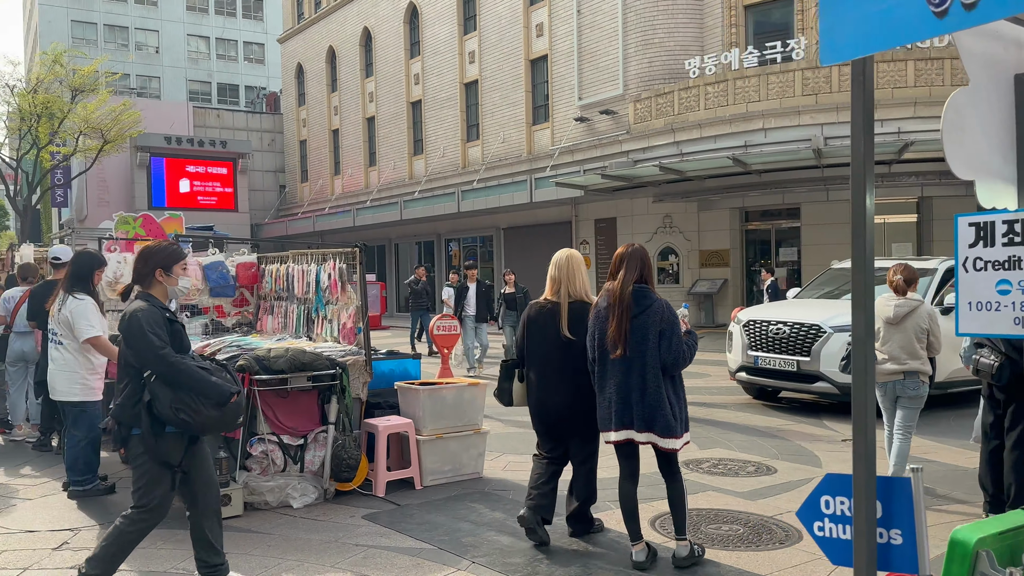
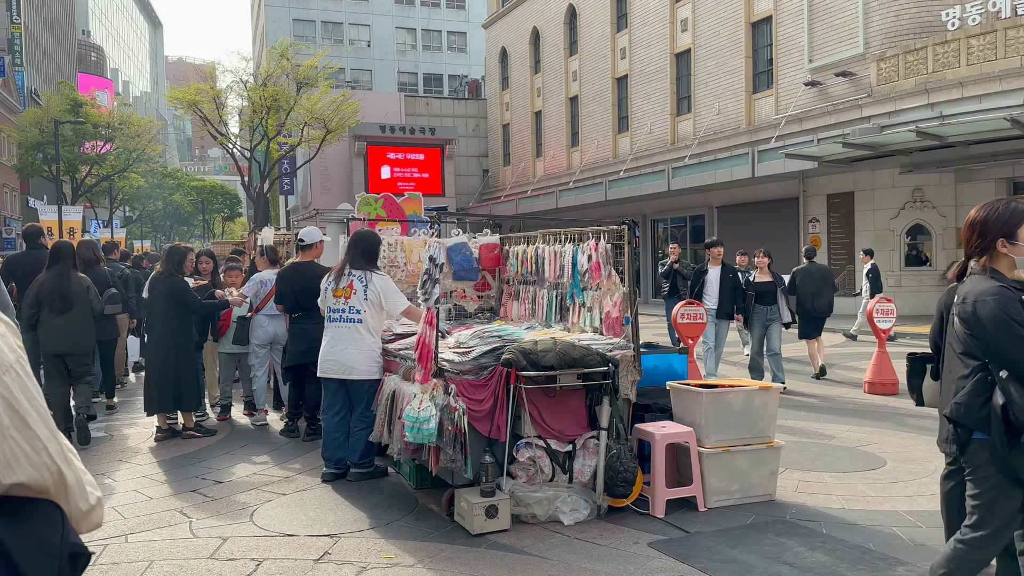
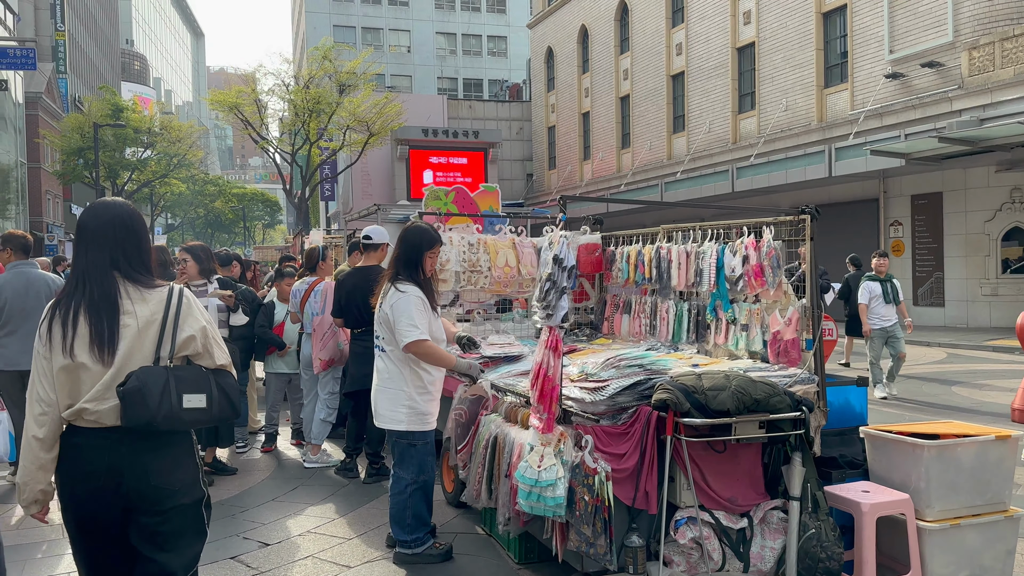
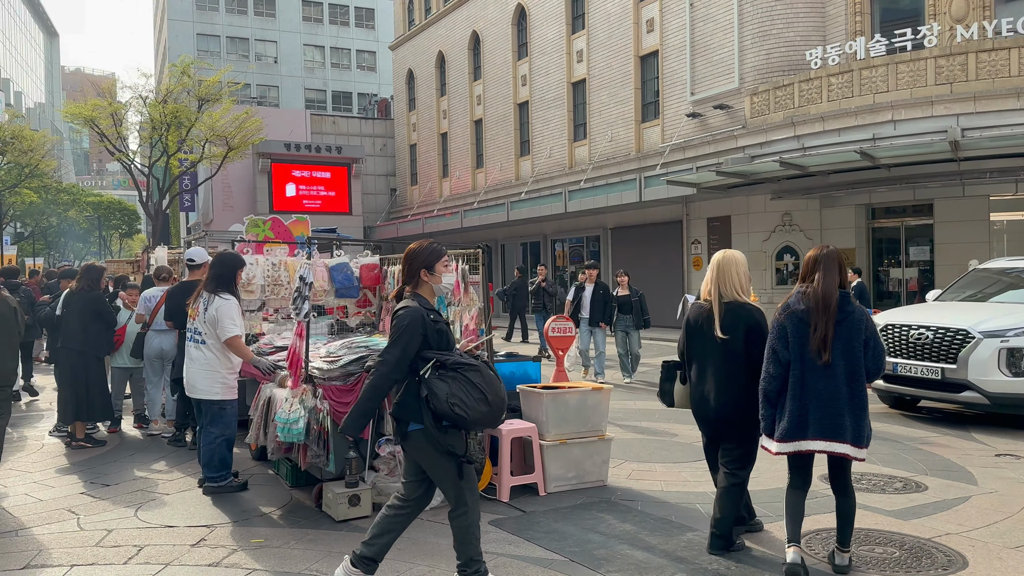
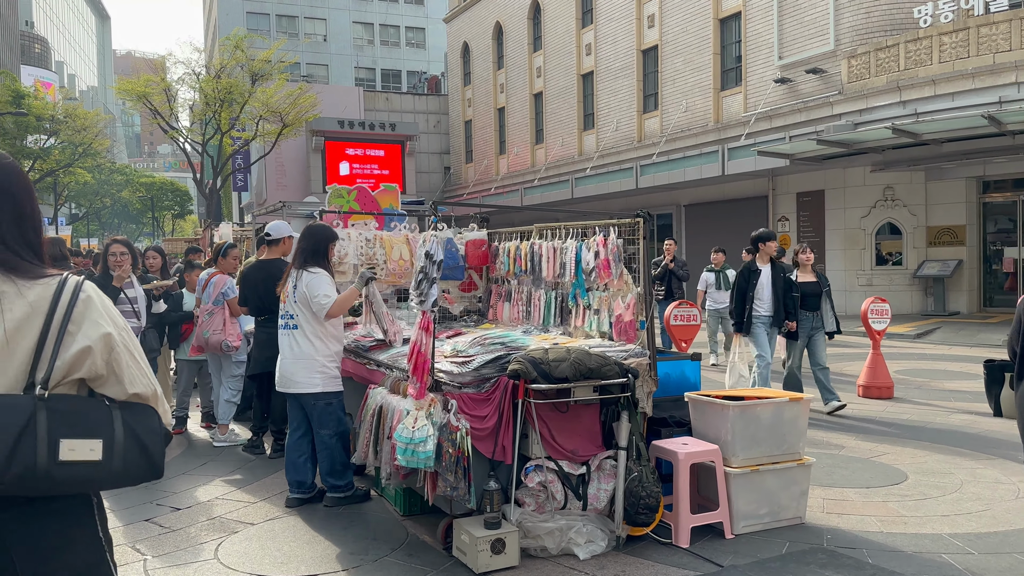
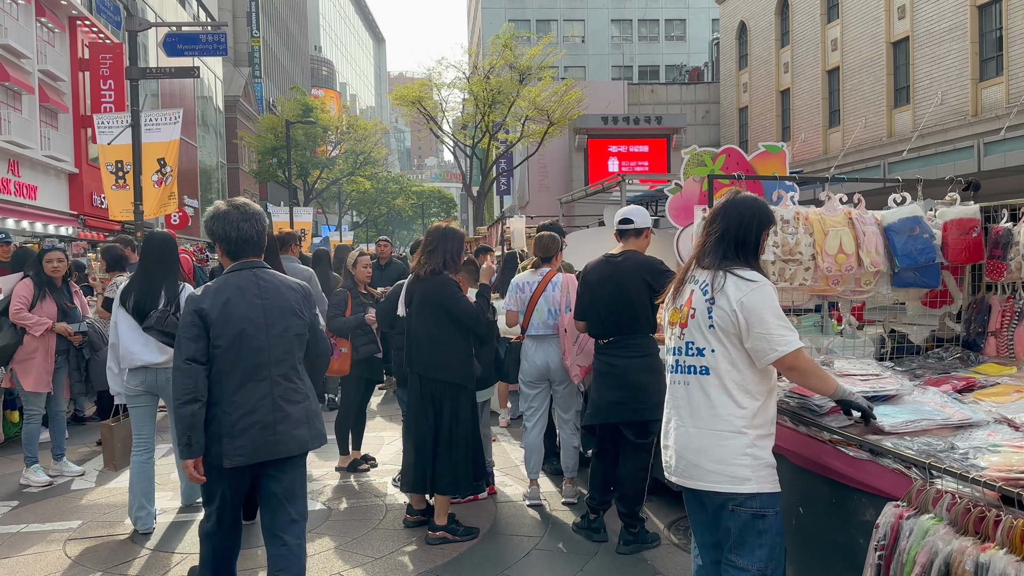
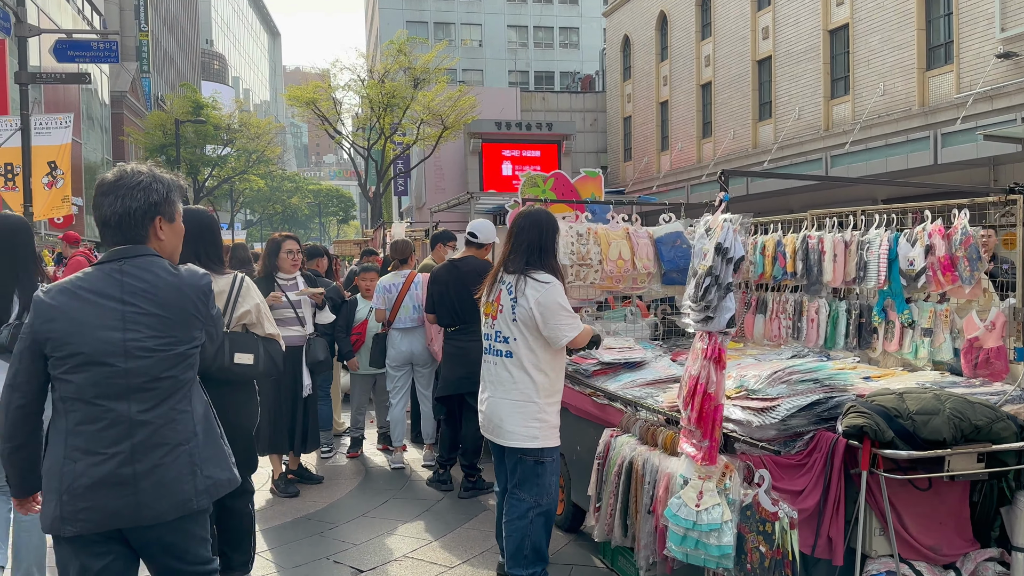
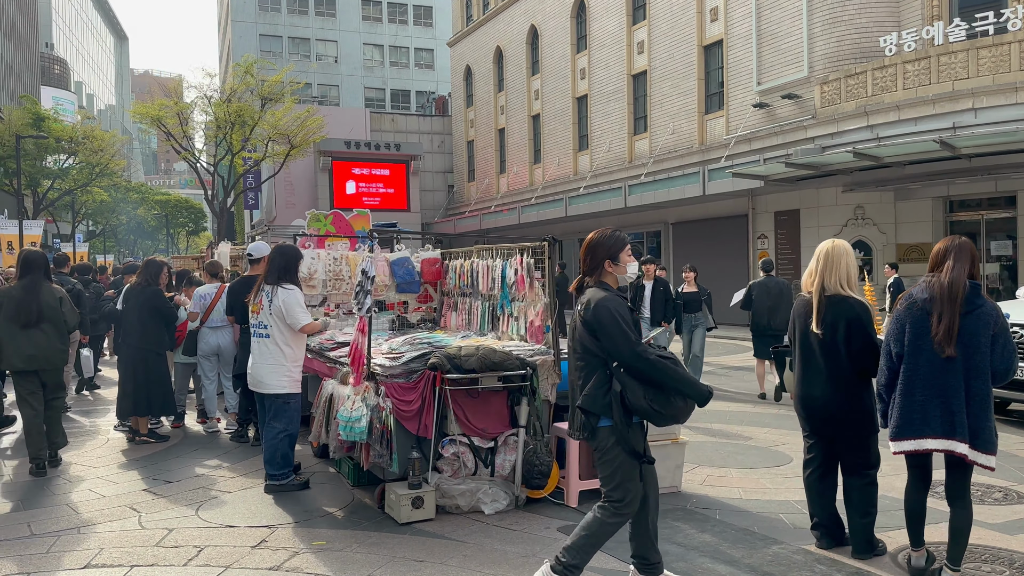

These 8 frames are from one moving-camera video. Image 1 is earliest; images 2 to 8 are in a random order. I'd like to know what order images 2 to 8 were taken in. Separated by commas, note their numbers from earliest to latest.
4, 8, 2, 5, 3, 7, 6
